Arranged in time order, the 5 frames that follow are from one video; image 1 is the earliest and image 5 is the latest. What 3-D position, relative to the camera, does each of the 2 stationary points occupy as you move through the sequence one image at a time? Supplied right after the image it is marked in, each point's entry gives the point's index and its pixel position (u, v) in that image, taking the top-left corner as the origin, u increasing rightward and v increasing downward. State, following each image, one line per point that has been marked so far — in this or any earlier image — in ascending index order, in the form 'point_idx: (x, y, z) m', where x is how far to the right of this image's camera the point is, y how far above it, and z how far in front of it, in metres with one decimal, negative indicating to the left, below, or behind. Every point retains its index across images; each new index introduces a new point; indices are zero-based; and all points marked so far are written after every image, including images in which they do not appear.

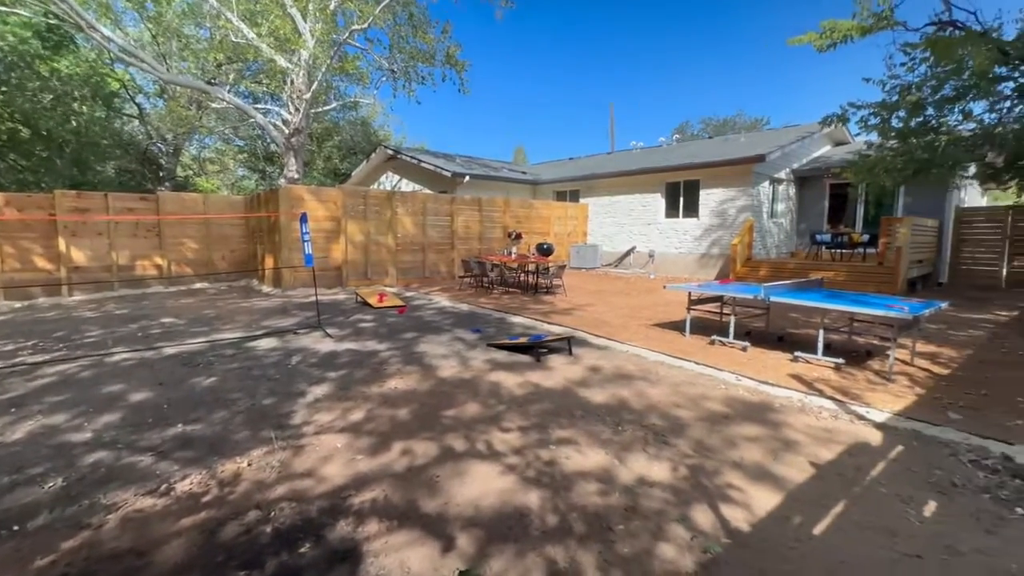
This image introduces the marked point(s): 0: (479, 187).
0: (-1.2, +3.1, +15.2) m
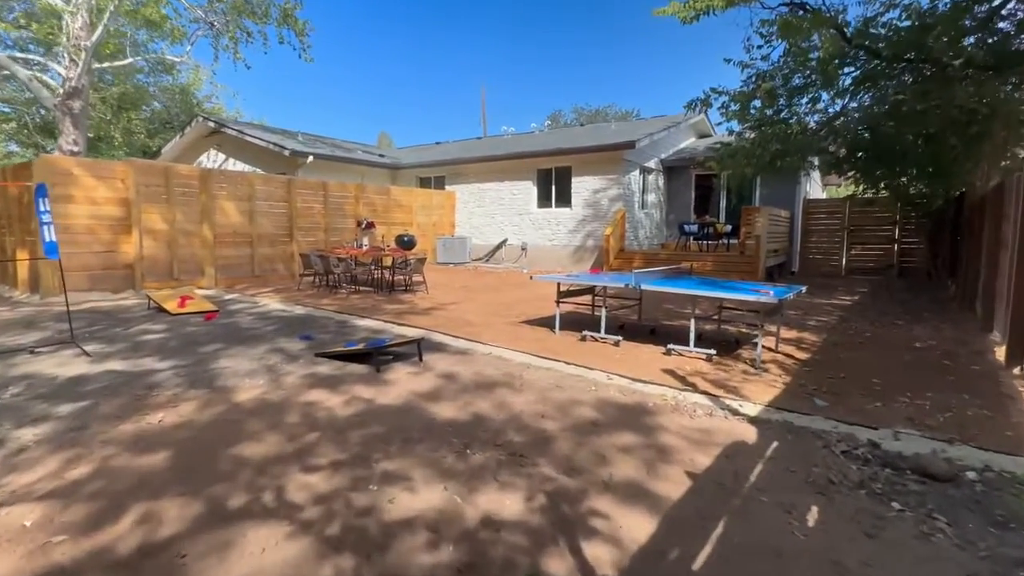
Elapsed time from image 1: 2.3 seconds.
0: (-4.8, +3.1, +13.5) m
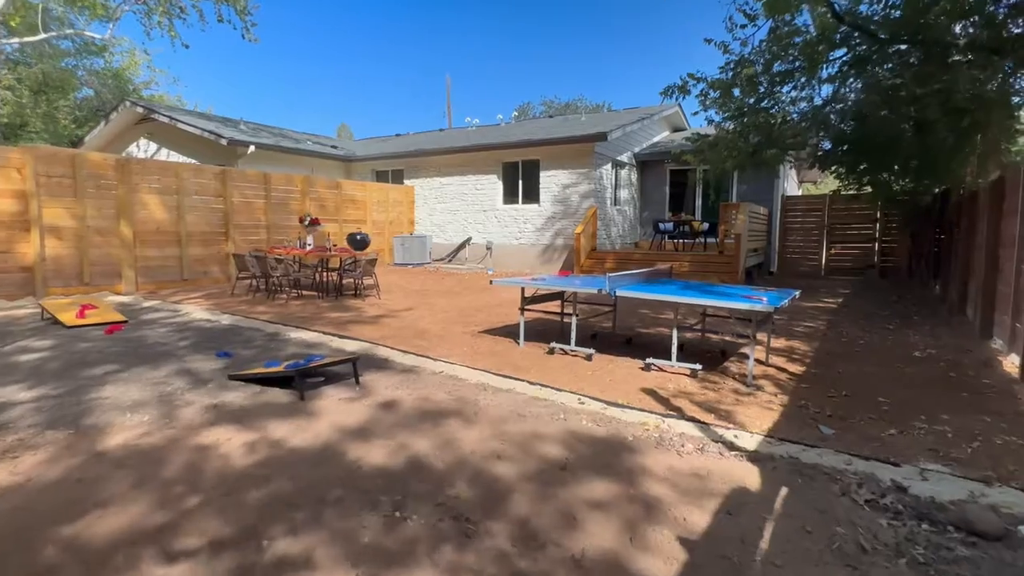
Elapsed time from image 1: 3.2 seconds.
0: (-5.6, +3.0, +12.3) m
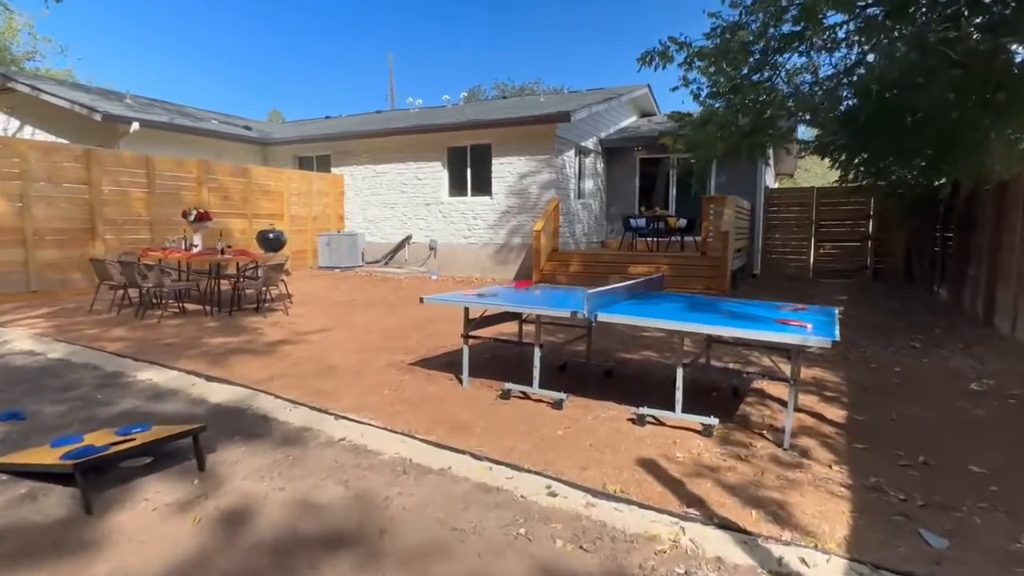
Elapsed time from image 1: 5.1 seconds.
0: (-6.6, +2.8, +10.0) m
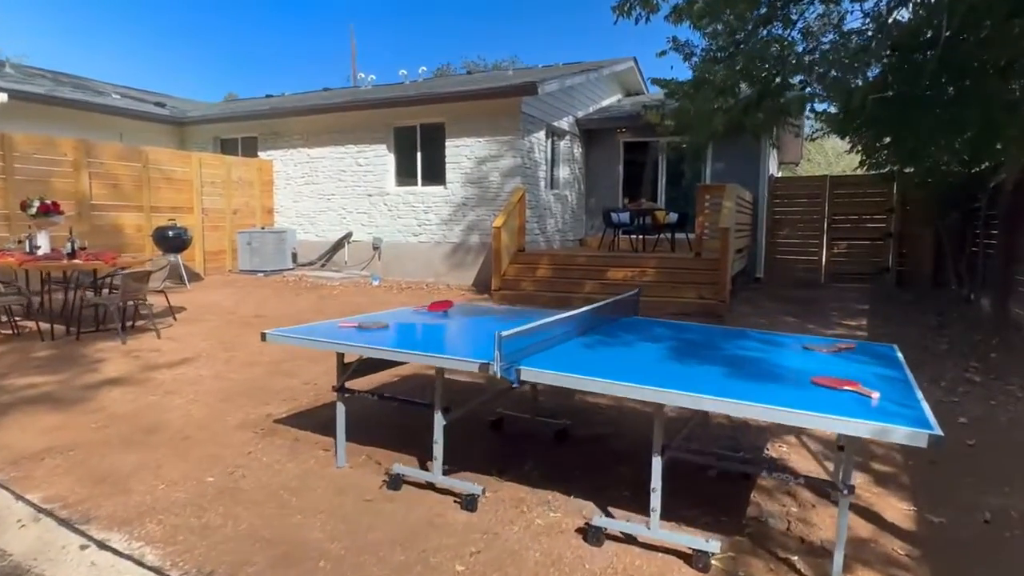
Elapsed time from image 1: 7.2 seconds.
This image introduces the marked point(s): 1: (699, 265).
0: (-7.3, +2.7, +8.3) m
1: (+2.5, +0.3, +7.0) m
